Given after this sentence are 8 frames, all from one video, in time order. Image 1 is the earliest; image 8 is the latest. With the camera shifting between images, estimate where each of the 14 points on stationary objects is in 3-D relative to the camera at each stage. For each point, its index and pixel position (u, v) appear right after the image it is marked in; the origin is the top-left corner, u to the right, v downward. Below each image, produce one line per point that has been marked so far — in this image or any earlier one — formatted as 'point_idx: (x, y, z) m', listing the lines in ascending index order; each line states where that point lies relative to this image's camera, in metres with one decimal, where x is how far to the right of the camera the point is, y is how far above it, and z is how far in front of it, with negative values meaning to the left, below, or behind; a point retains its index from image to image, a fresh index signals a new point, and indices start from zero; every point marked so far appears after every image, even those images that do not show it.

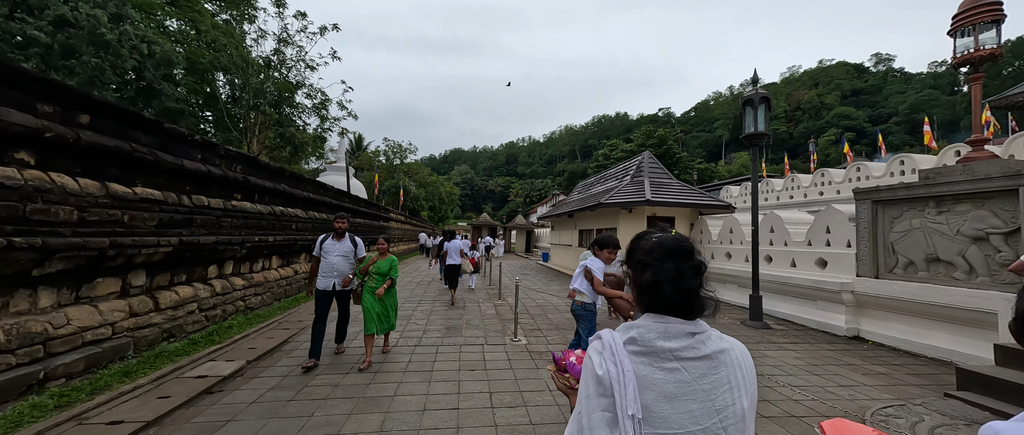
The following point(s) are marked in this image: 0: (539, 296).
0: (+0.6, -1.8, +7.9) m
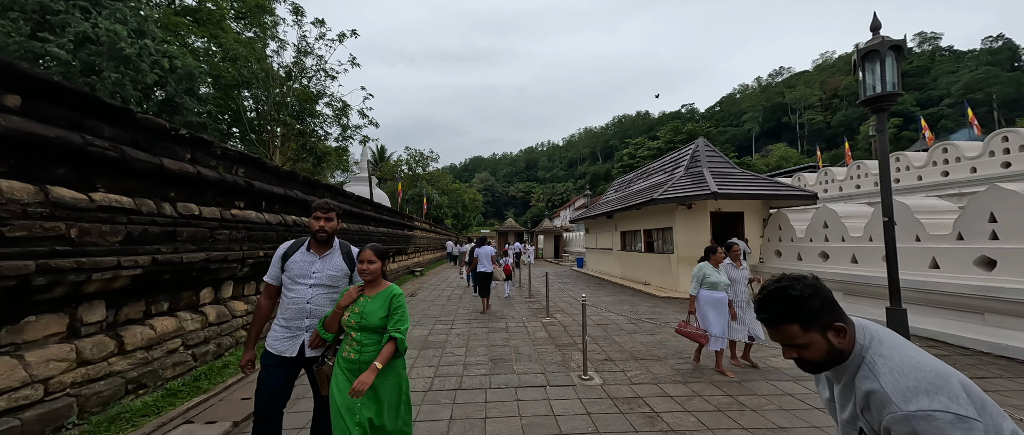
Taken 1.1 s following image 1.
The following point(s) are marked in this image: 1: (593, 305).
0: (+1.5, -1.8, +6.7) m
1: (+1.7, -1.8, +7.4) m
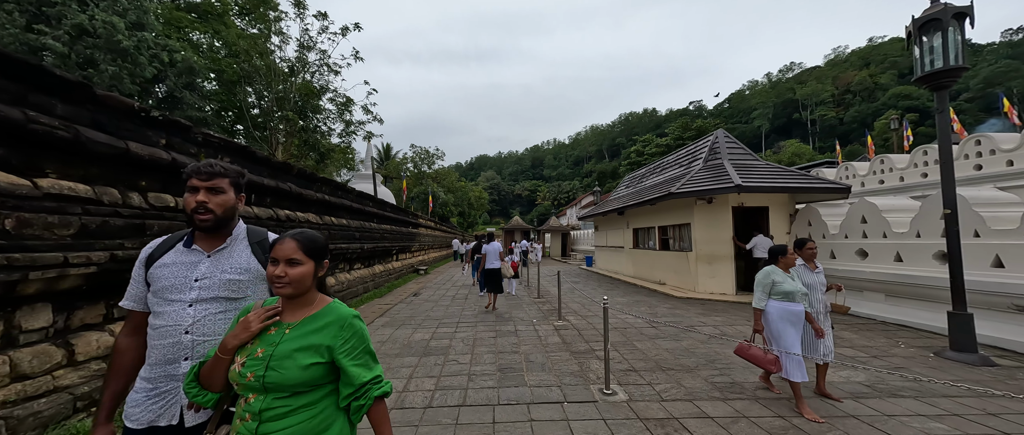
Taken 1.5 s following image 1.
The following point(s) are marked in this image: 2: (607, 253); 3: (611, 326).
0: (+1.7, -1.7, +6.2) m
1: (+1.9, -1.7, +6.9) m
2: (+4.0, -1.5, +14.7) m
3: (+1.5, -1.6, +5.3) m
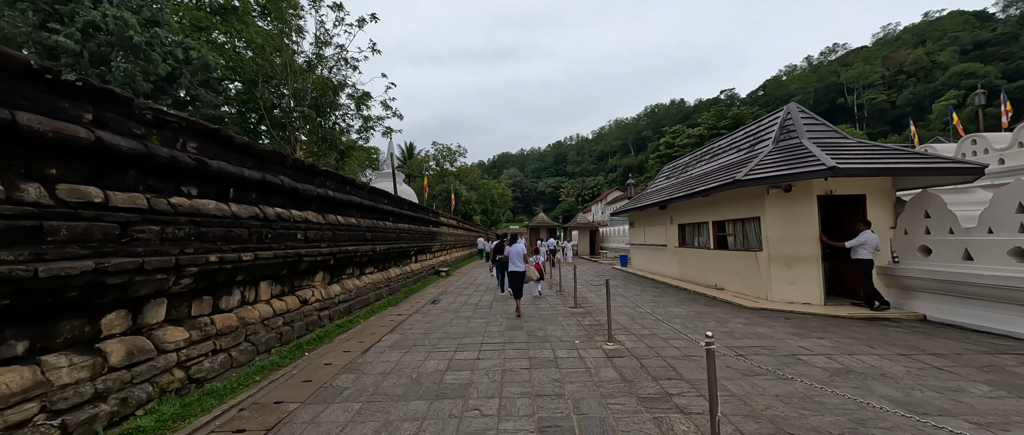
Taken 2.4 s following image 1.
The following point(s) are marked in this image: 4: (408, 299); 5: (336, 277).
0: (+2.2, -1.6, +4.9) m
1: (+2.4, -1.6, +5.6) m
2: (+5.1, -1.3, +13.2) m
3: (+1.9, -1.6, +4.0) m
4: (-2.5, -2.0, +8.4) m
5: (-3.1, -1.1, +6.2) m
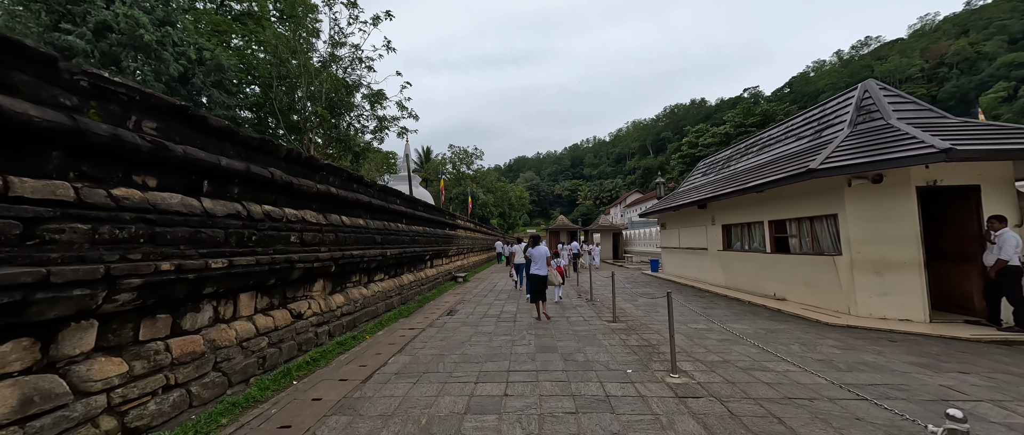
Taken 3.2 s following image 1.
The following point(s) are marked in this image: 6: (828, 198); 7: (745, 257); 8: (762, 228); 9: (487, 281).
0: (+2.6, -1.6, +3.9) m
1: (+2.8, -1.6, +4.6) m
2: (+5.8, -1.4, +12.1) m
3: (+2.3, -1.5, +3.0) m
4: (-1.9, -2.0, +7.5) m
5: (-2.7, -1.1, +5.4) m
6: (+5.4, +0.3, +5.9) m
7: (+5.5, -0.9, +8.3) m
8: (+5.6, -0.2, +7.8) m
9: (-1.0, -2.5, +13.6) m
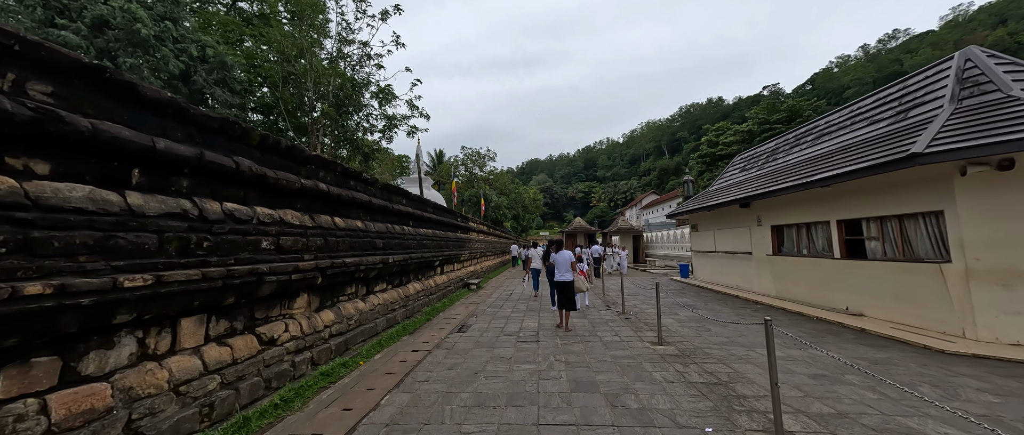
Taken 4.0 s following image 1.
0: (+2.8, -1.5, +2.8) m
1: (+3.1, -1.6, +3.5) m
2: (+6.4, -1.4, +10.9) m
3: (+2.5, -1.5, +1.9) m
4: (-1.5, -2.0, +6.6) m
5: (-2.4, -1.1, +4.5) m
6: (+5.7, +0.4, +4.8) m
7: (+5.9, -0.9, +7.1) m
8: (+5.9, -0.2, +6.6) m
9: (-0.4, -2.5, +12.7) m
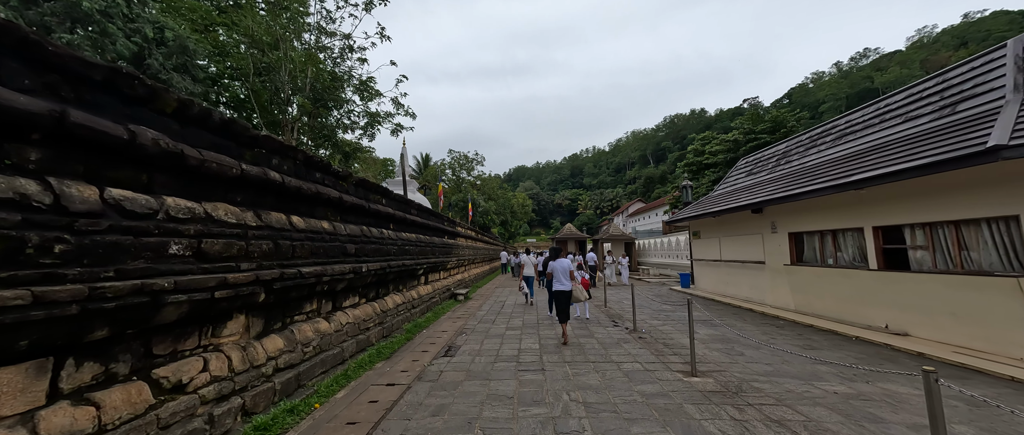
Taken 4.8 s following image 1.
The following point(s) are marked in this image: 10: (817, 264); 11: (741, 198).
0: (+2.9, -1.5, +2.0) m
1: (+3.2, -1.6, +2.7) m
2: (+6.1, -1.6, +10.2) m
3: (+2.6, -1.4, +1.1) m
4: (-1.6, -2.1, +5.6) m
5: (-2.3, -1.1, +3.5) m
6: (+5.7, +0.3, +4.1) m
7: (+5.9, -1.0, +6.4) m
8: (+5.9, -0.3, +5.9) m
9: (-0.7, -2.7, +11.7) m
10: (+6.0, -0.9, +6.9) m
11: (+6.0, +0.5, +9.2) m
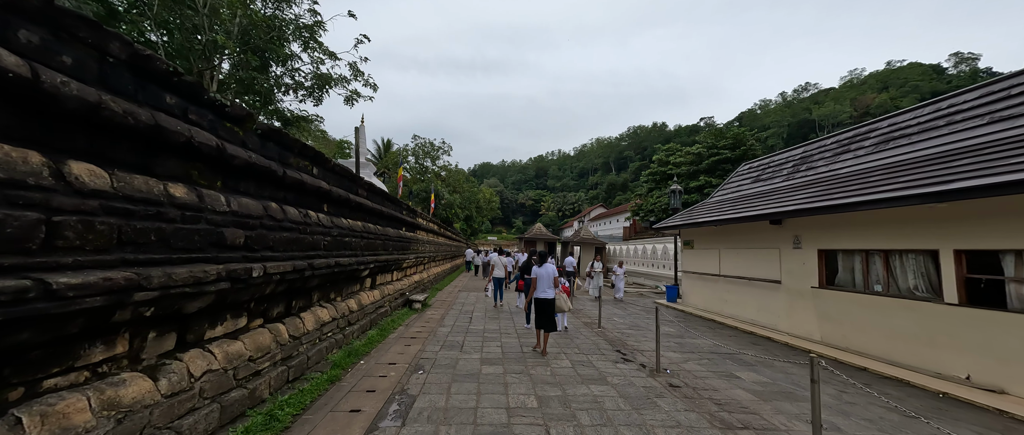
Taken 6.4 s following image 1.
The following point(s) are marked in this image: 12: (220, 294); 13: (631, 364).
0: (+3.1, -1.6, +0.5) m
1: (+3.3, -1.7, +1.2) m
2: (+5.4, -1.8, +9.0) m
3: (+2.9, -1.5, -0.4) m
4: (-1.8, -1.8, +3.6) m
5: (-2.2, -0.8, +1.4) m
6: (+5.8, 0.0, +2.9) m
7: (+5.6, -1.3, +5.2) m
8: (+5.7, -0.6, +4.7) m
9: (-1.6, -2.4, +9.8) m
10: (+5.6, -1.2, +5.7) m
11: (+5.5, +0.3, +8.0) m
12: (-2.2, -0.6, +2.7) m
13: (+1.6, -2.0, +4.8) m
